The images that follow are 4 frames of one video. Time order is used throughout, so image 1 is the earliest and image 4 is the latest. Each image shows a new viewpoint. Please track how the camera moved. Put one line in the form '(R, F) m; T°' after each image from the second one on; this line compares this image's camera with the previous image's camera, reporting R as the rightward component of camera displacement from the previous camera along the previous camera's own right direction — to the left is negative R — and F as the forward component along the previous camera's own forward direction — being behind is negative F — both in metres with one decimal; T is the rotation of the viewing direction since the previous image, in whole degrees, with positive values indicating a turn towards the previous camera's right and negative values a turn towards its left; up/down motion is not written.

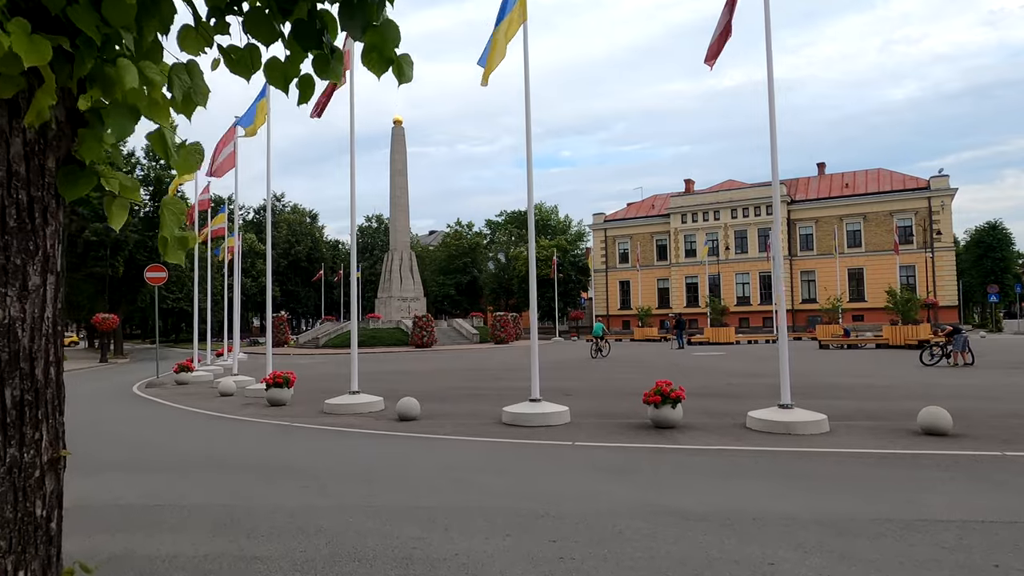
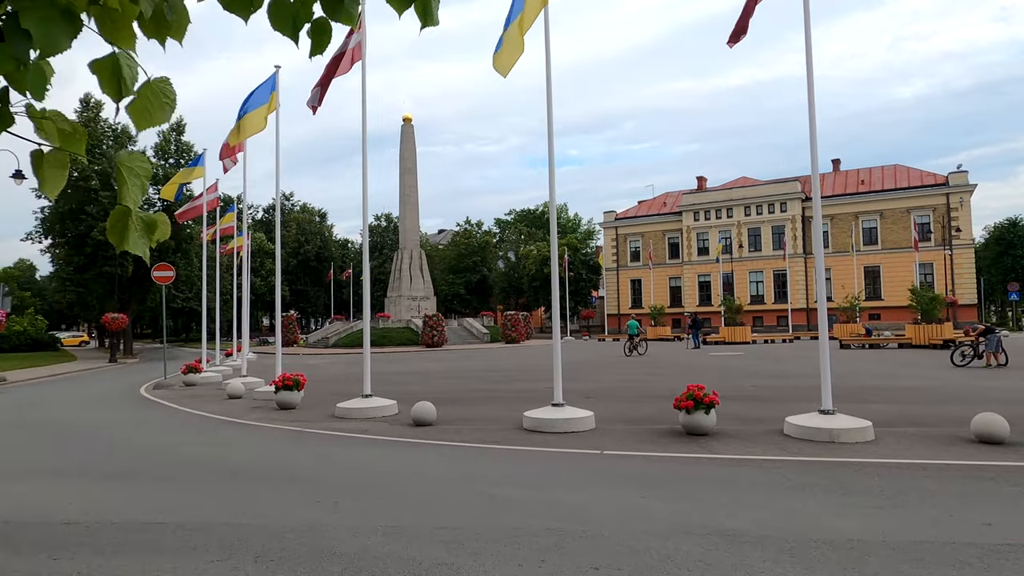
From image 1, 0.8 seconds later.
(-0.2, +0.6) m; -1°
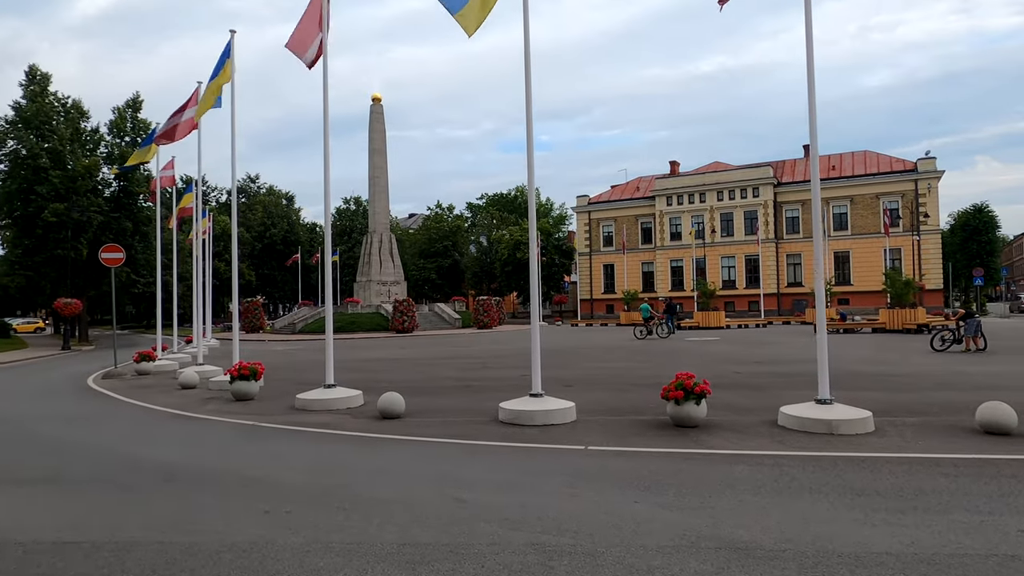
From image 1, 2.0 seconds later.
(-0.1, +0.8) m; +2°
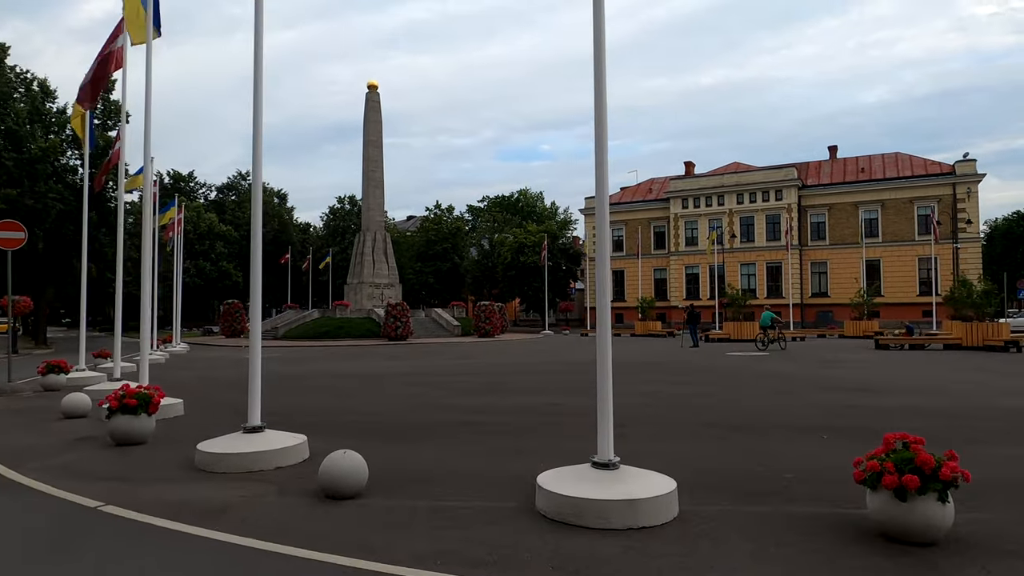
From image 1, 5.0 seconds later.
(-0.4, +4.5) m; 0°
